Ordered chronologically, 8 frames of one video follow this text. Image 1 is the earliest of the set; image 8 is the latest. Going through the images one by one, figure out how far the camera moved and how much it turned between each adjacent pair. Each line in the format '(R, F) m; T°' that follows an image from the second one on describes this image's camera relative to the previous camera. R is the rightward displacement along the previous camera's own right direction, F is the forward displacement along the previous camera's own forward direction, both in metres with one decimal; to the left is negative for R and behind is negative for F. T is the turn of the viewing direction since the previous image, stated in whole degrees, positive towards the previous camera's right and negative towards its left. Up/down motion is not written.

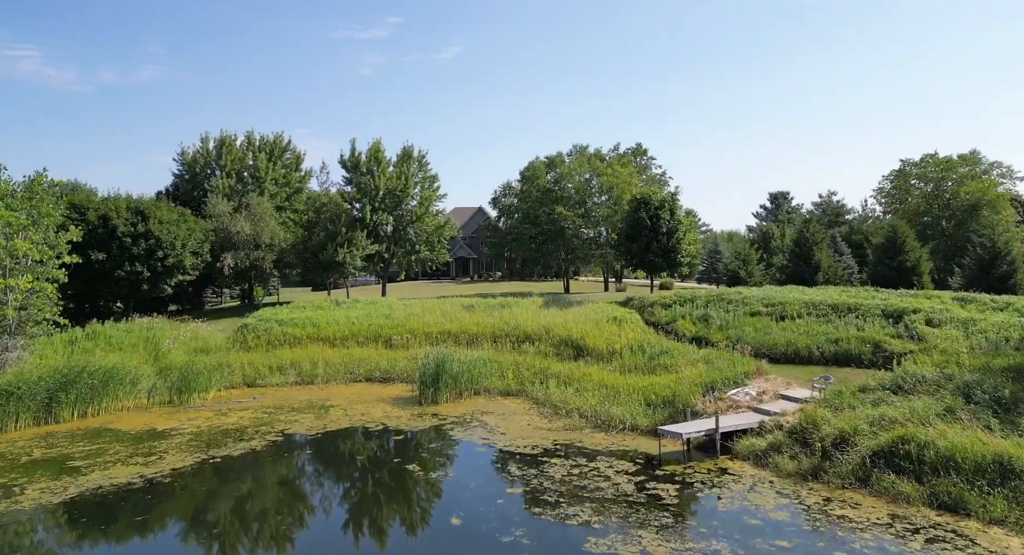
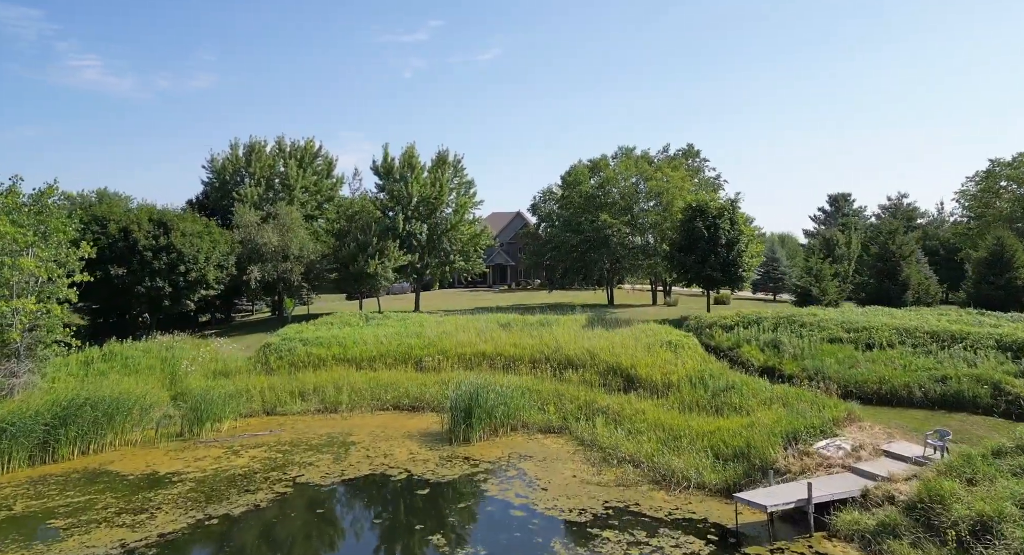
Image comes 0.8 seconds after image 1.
(-0.1, +2.5) m; -3°
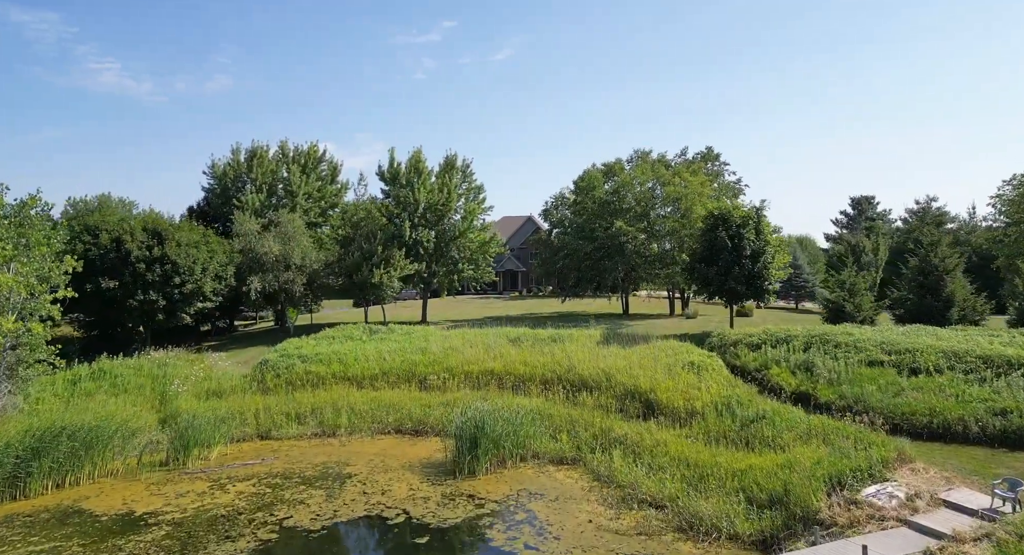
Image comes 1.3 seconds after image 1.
(+0.1, +1.6) m; -1°
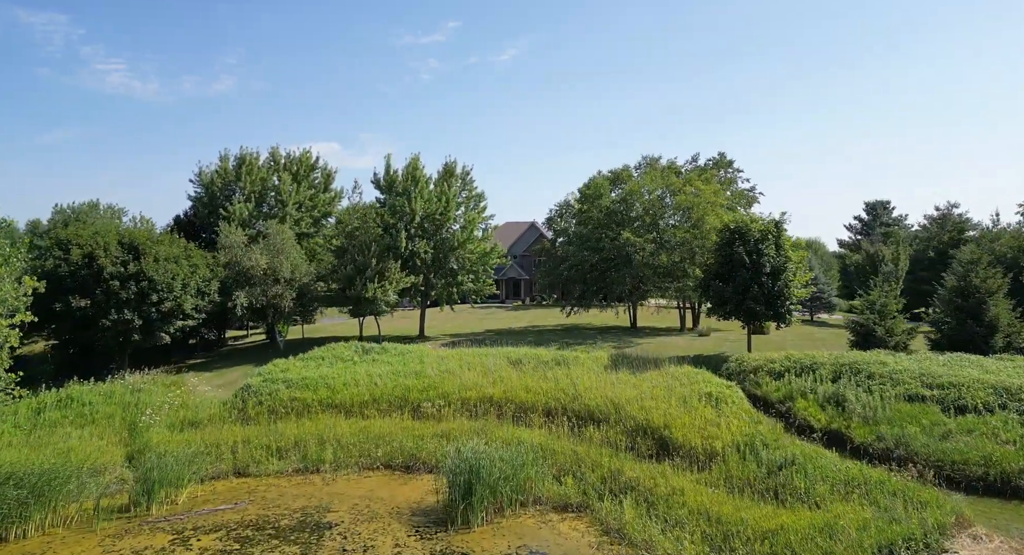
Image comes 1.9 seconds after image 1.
(+0.1, +1.9) m; 0°
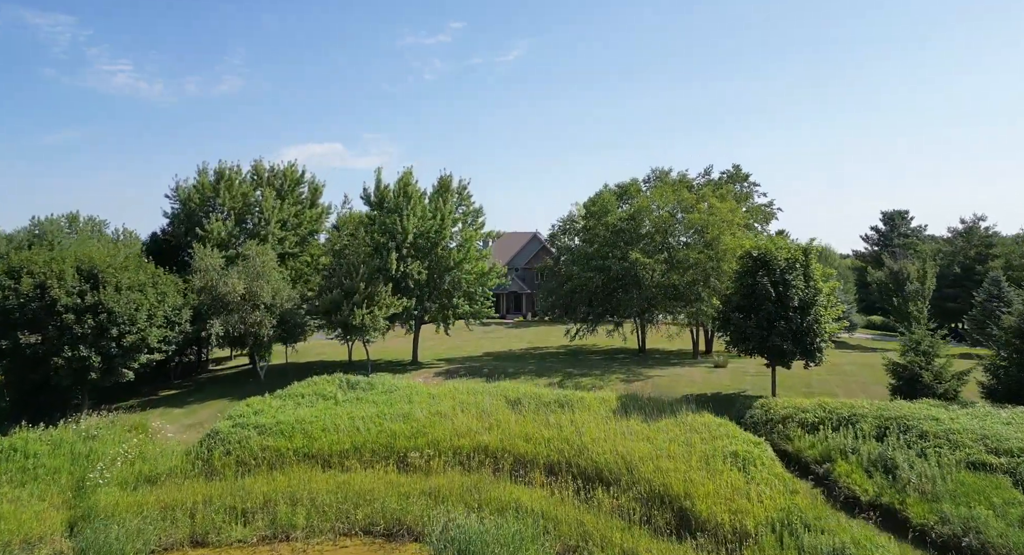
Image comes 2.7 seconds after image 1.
(+0.2, +2.5) m; 0°
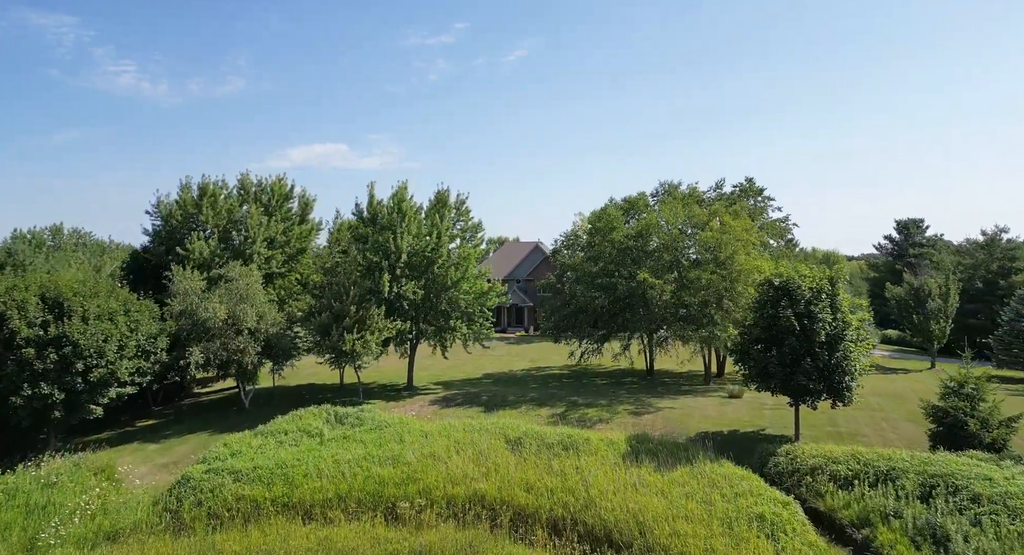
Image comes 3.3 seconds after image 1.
(+0.1, +1.9) m; 0°
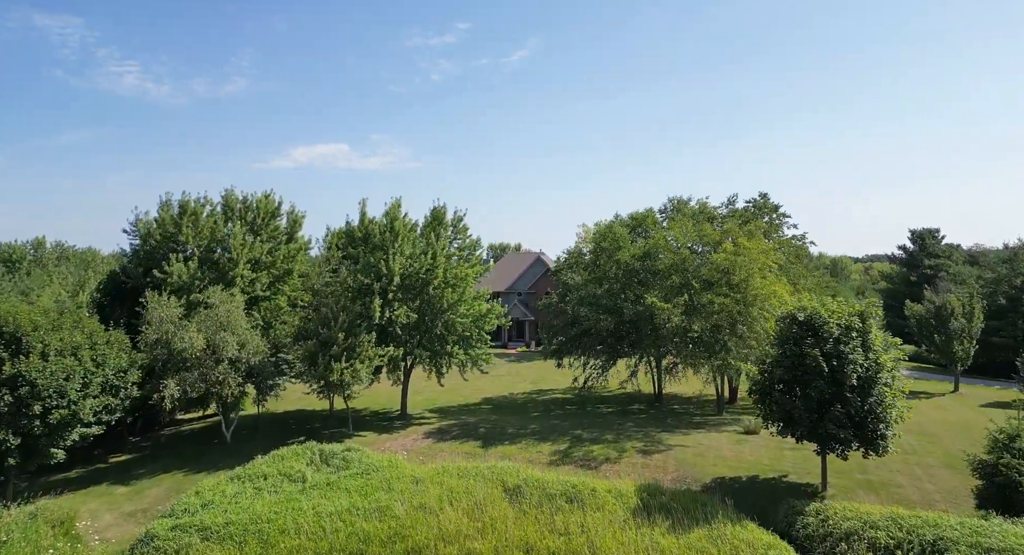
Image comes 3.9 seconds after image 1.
(+0.1, +1.9) m; 0°
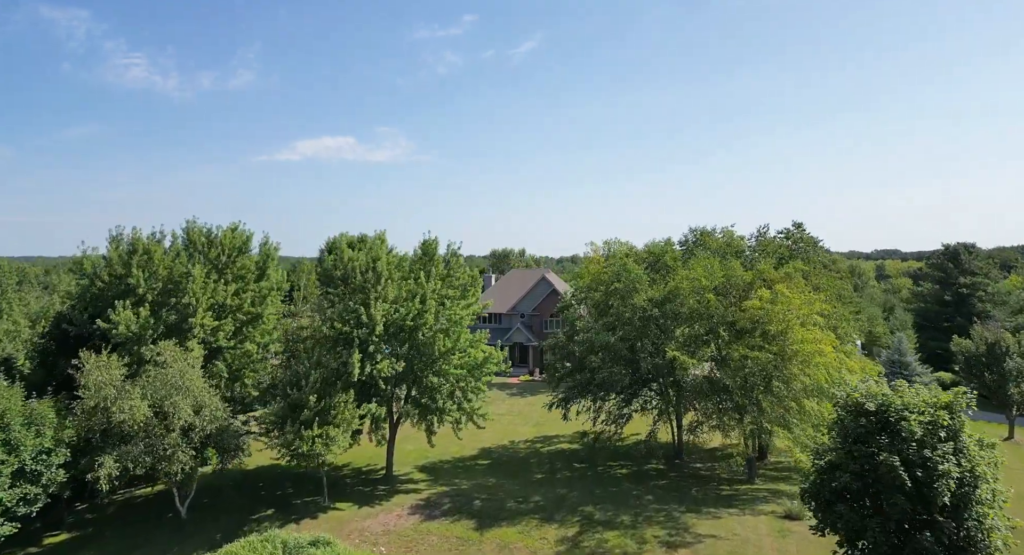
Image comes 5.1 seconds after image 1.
(+0.2, +3.8) m; 0°
